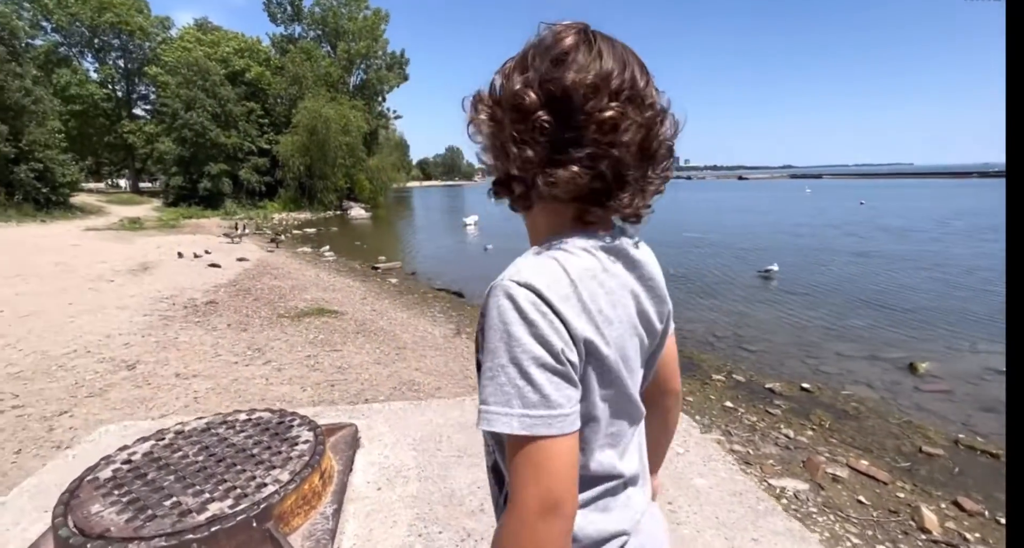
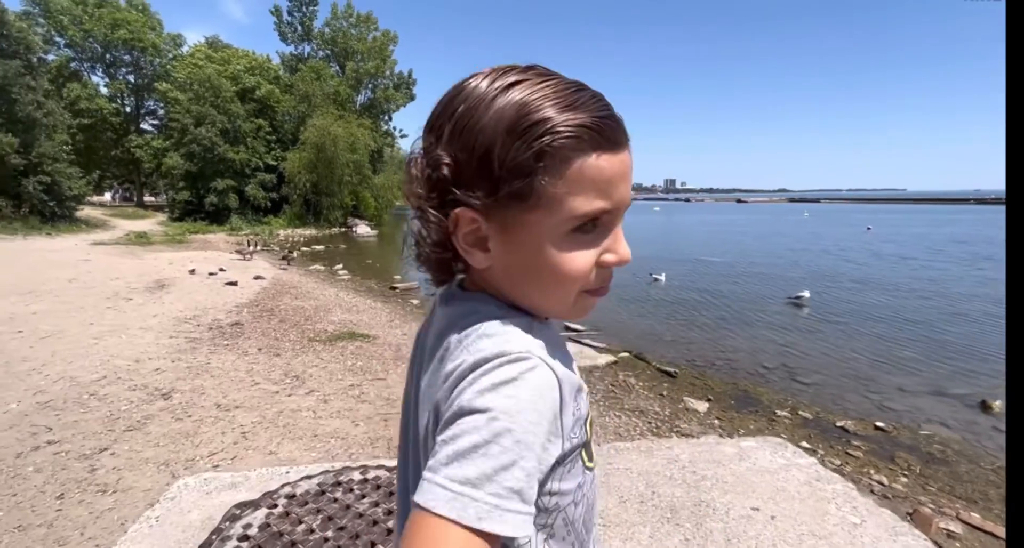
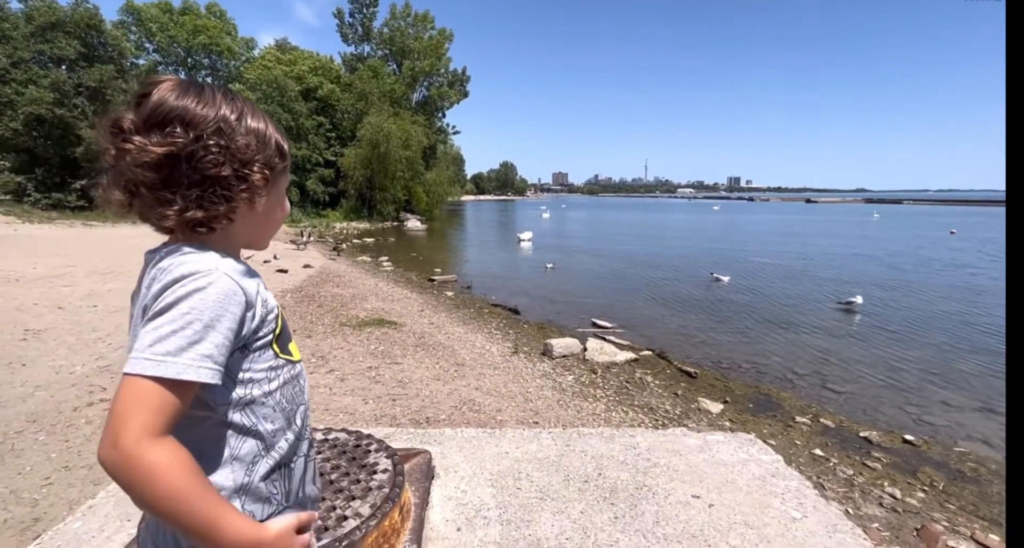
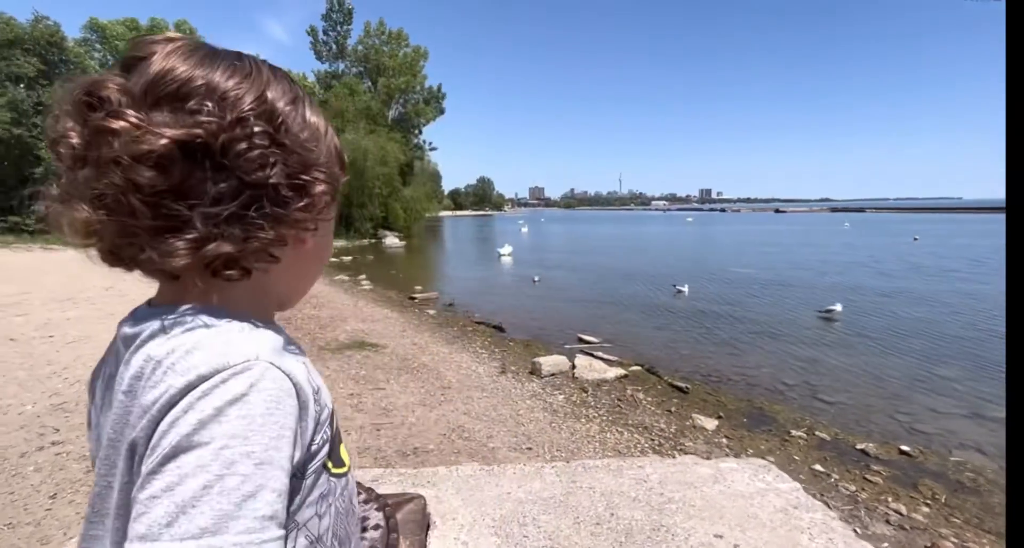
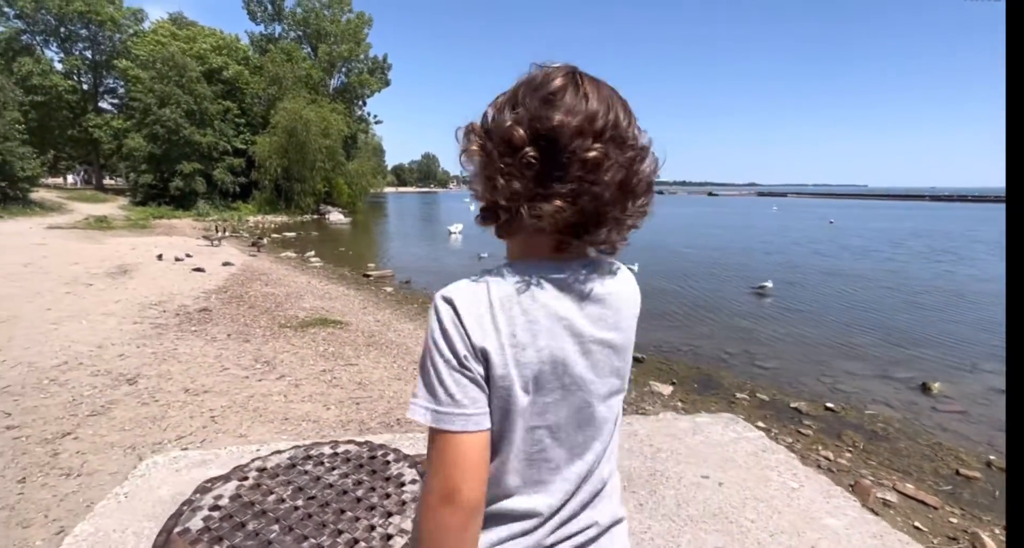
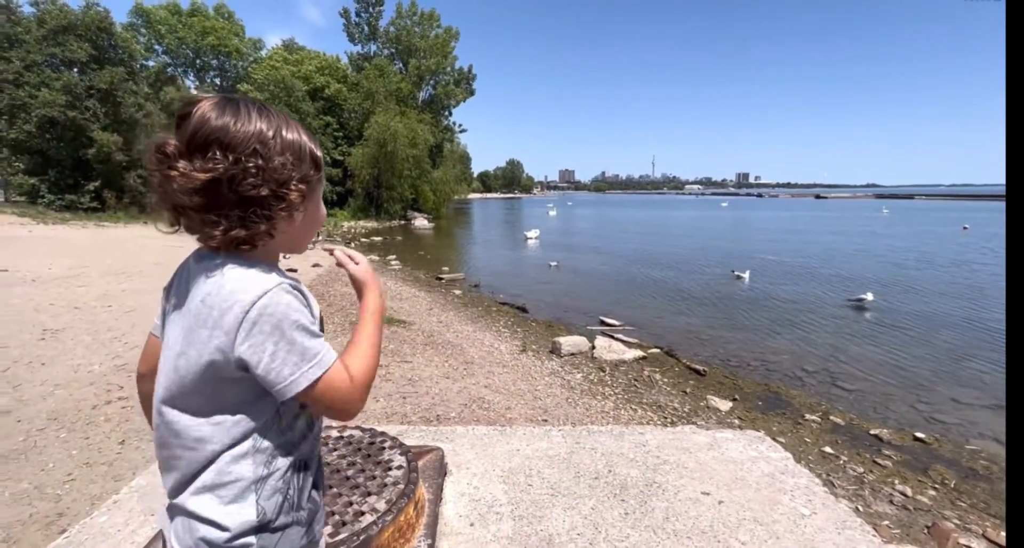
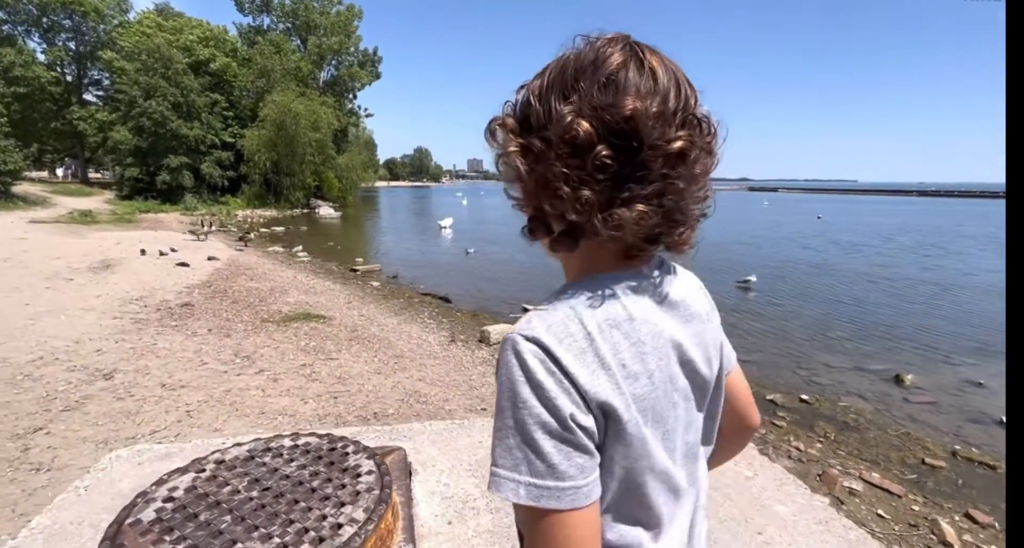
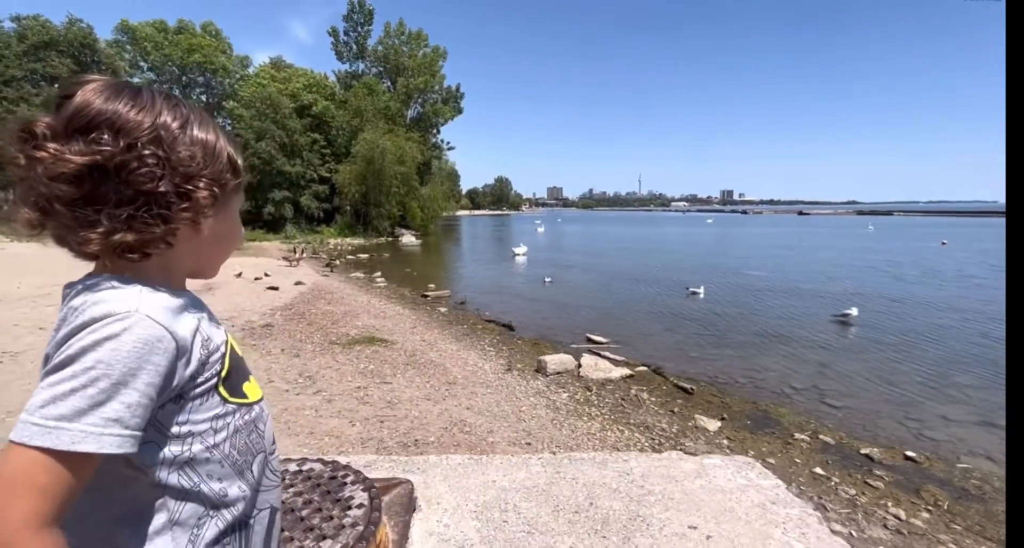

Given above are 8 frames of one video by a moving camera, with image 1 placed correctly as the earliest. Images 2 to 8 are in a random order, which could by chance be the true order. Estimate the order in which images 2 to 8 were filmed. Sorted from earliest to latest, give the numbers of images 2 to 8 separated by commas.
7, 5, 2, 4, 8, 3, 6
